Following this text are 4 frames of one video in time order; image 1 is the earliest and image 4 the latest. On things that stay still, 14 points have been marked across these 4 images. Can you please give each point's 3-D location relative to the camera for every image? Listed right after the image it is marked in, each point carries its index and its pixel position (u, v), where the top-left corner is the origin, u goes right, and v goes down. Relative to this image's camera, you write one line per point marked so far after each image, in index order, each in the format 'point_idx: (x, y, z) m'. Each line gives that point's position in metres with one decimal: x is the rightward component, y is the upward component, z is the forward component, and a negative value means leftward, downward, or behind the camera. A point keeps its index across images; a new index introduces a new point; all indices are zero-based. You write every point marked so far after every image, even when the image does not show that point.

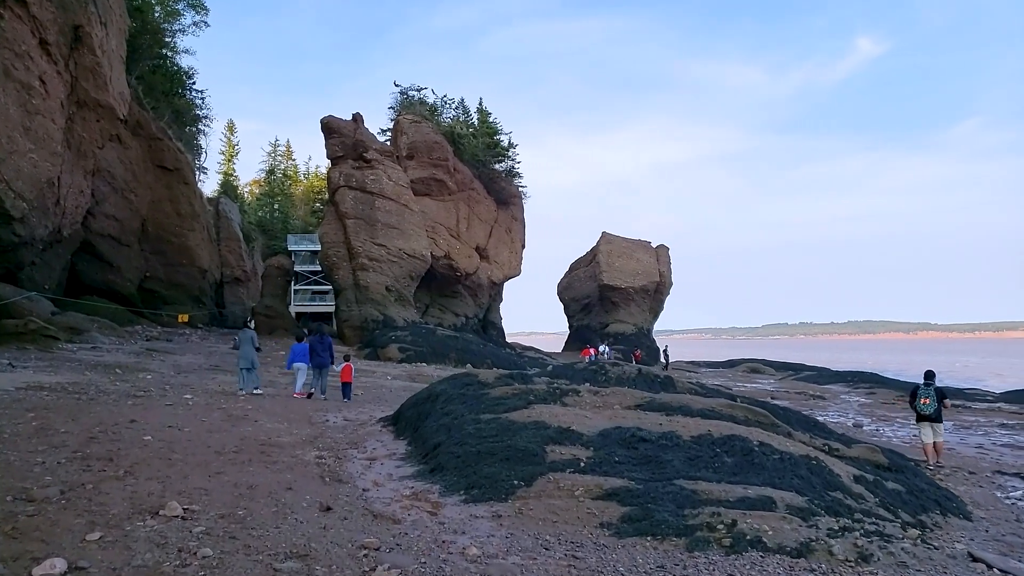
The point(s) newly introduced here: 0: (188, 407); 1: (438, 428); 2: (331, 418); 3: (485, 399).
0: (-4.5, -1.6, +10.5) m
1: (-0.8, -1.5, +7.9) m
2: (-2.5, -1.8, +10.4) m
3: (-0.3, -1.2, +8.3) m
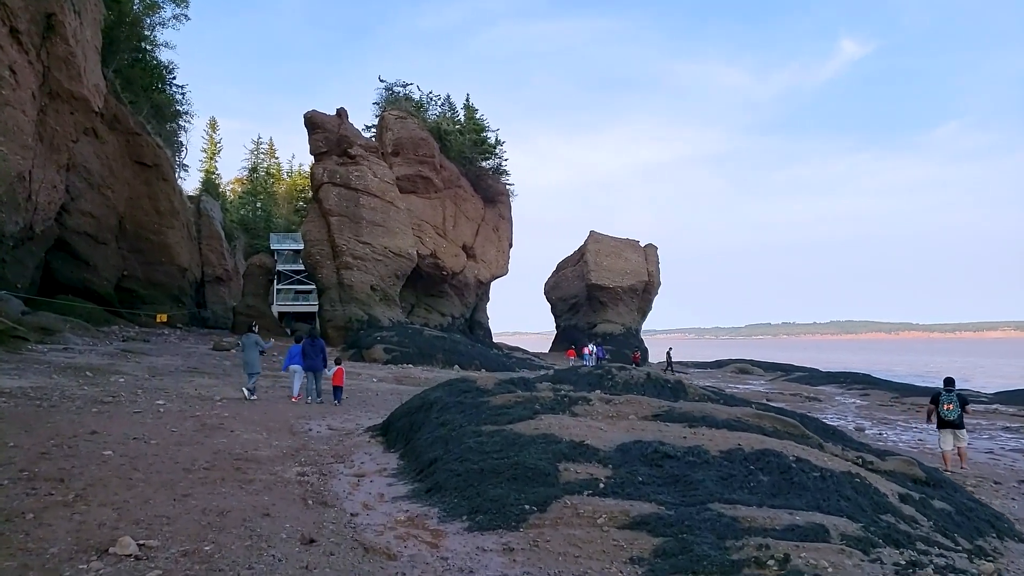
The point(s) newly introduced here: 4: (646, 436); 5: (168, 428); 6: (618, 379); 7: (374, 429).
0: (-4.5, -1.6, +9.6) m
1: (-0.7, -1.4, +7.1) m
2: (-2.5, -1.7, +9.5) m
3: (-0.3, -1.2, +7.5) m
4: (+1.1, -1.2, +6.4) m
5: (-3.8, -1.6, +8.5) m
6: (+1.3, -1.1, +9.4) m
7: (-1.6, -1.7, +9.1) m
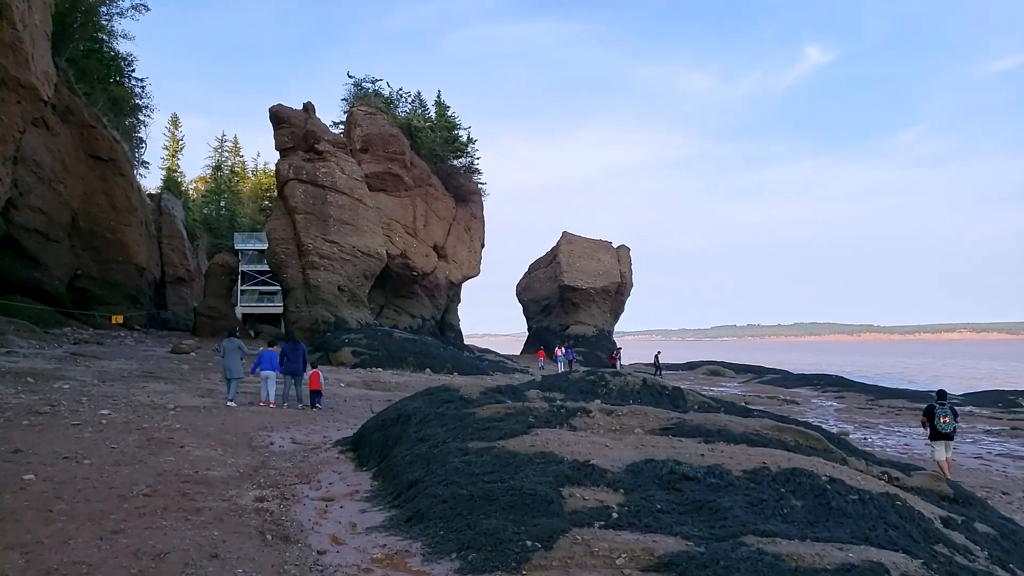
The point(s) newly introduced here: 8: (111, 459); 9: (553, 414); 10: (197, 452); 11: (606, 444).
0: (-4.7, -1.6, +8.6) m
1: (-0.8, -1.4, +6.3) m
2: (-2.7, -1.7, +8.6) m
3: (-0.4, -1.2, +6.6) m
4: (+1.1, -1.2, +5.6) m
5: (-4.0, -1.5, +7.5) m
6: (+1.1, -1.1, +8.6) m
7: (-1.8, -1.7, +8.2) m
8: (-3.6, -1.5, +6.8) m
9: (+0.3, -1.1, +6.5) m
10: (-3.1, -1.6, +7.5) m
11: (+0.7, -1.2, +5.8) m
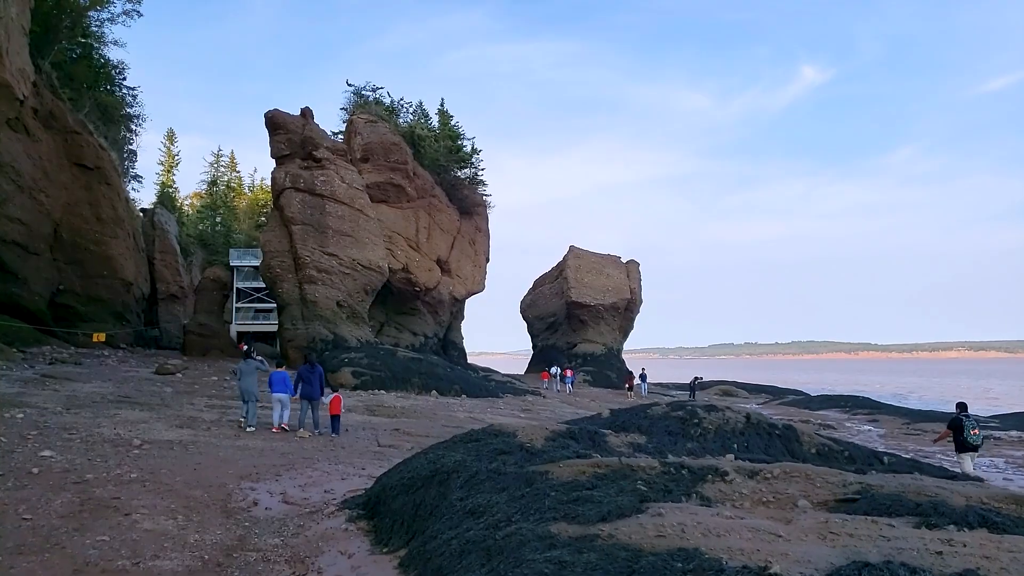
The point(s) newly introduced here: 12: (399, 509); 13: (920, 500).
0: (-4.1, -1.6, +6.5) m
1: (-0.3, -1.4, +4.1) m
2: (-2.1, -1.8, +6.4) m
3: (+0.2, -1.2, +4.5) m
4: (+1.6, -1.2, +3.4) m
5: (-3.4, -1.6, +5.4) m
6: (+1.7, -1.2, +6.5) m
7: (-1.3, -1.7, +6.0) m
8: (-3.0, -1.5, +4.7) m
9: (+0.9, -1.1, +4.4) m
10: (-2.5, -1.6, +5.3) m
11: (+1.3, -1.2, +3.7) m
12: (-0.8, -1.5, +5.2) m
13: (+2.2, -1.1, +4.1) m
